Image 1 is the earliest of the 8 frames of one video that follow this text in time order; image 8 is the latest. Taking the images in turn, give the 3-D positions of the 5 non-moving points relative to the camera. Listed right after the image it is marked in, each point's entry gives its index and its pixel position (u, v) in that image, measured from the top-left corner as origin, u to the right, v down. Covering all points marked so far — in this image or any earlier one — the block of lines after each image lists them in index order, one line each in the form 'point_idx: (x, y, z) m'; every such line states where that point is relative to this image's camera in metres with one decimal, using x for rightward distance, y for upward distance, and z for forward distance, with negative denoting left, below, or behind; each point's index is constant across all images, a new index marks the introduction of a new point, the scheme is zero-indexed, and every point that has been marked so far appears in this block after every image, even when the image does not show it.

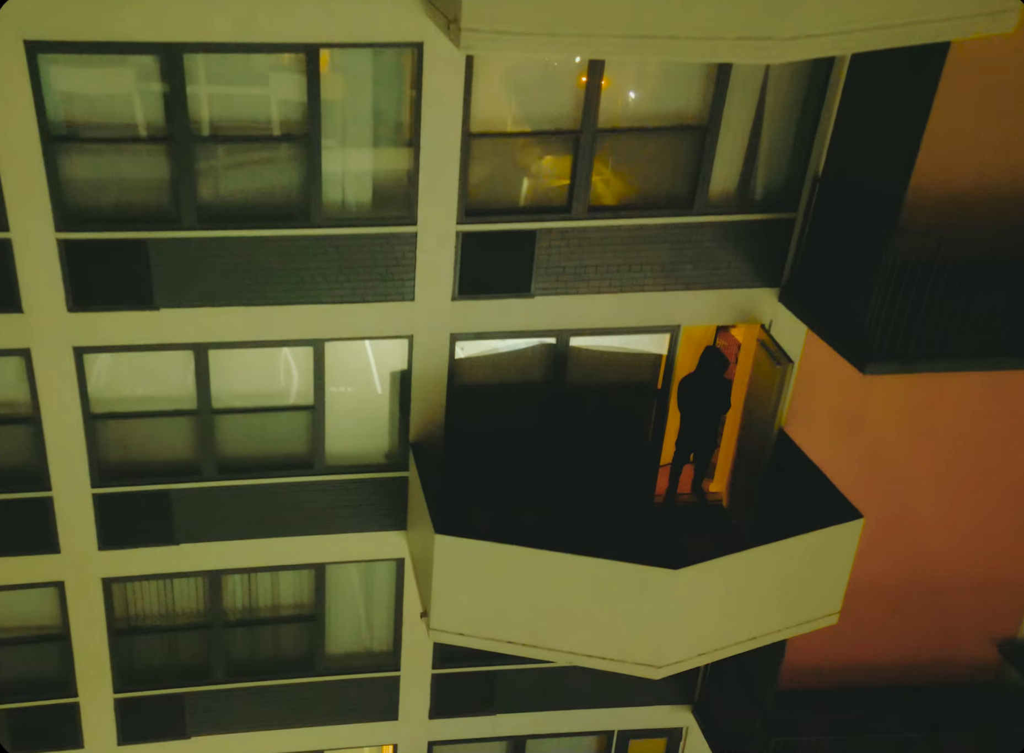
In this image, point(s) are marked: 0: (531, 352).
0: (+0.2, +0.3, +11.0) m
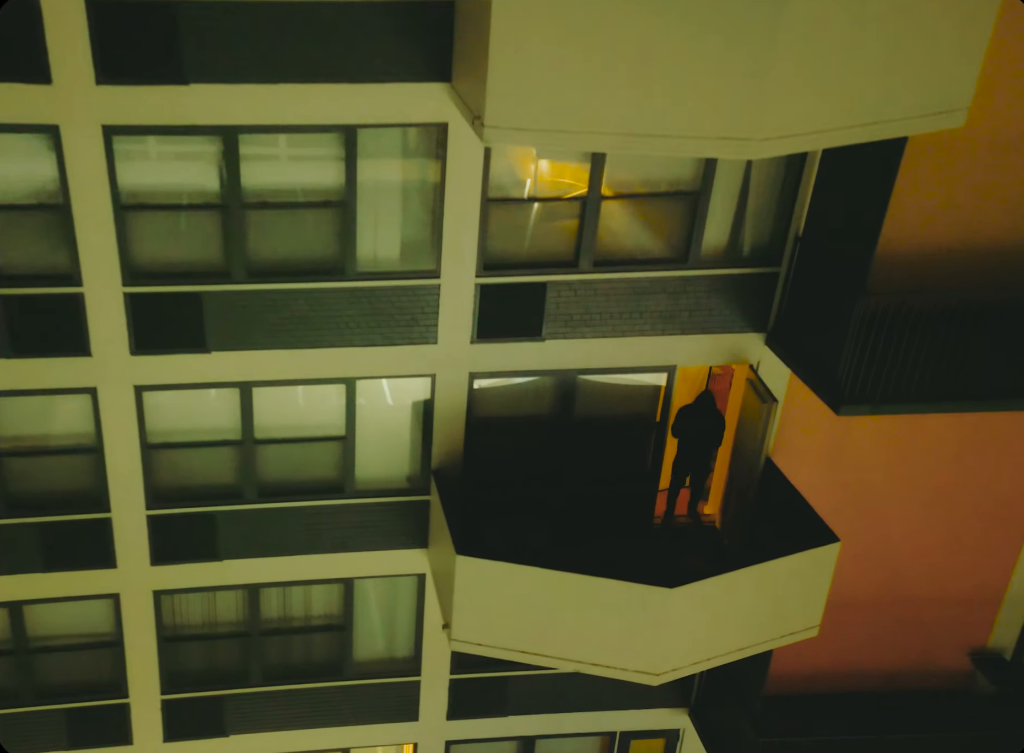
0: (+0.3, -0.1, +12.2) m
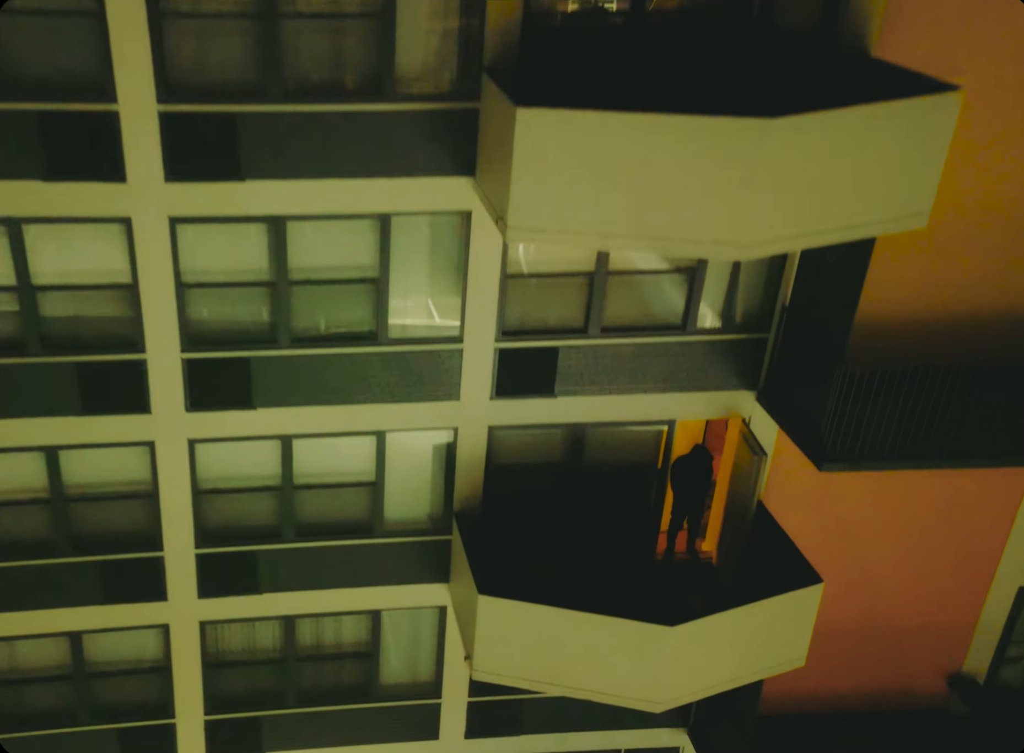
0: (+0.5, -0.7, +13.4) m
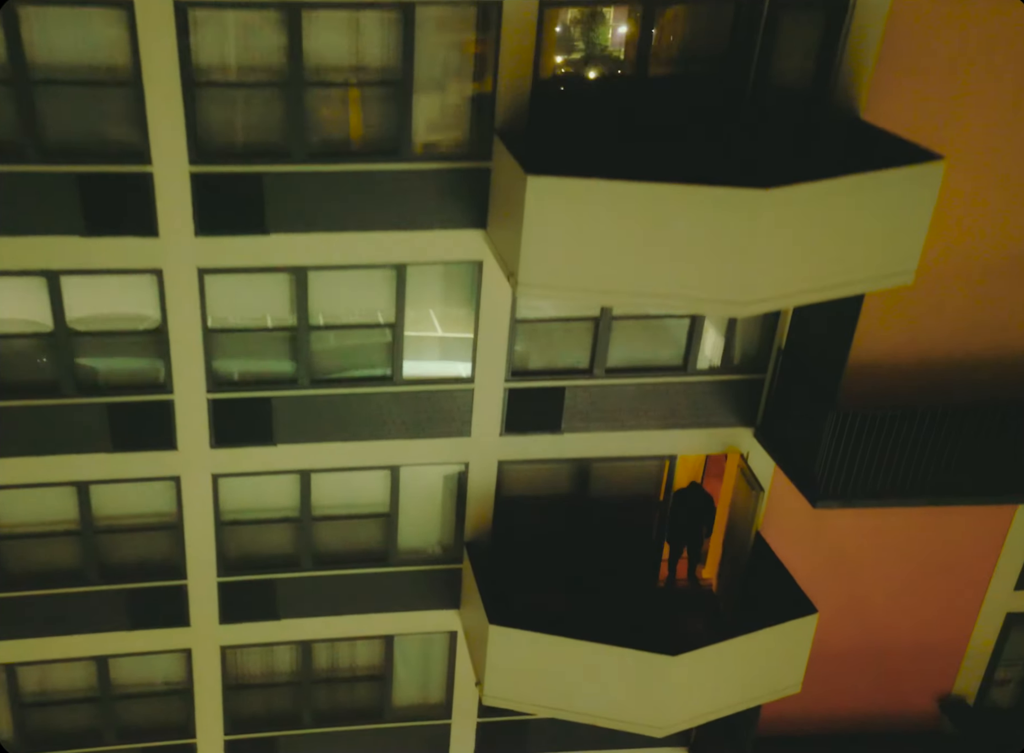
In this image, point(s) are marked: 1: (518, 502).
0: (+0.6, -1.1, +14.0) m
1: (+0.1, -1.4, +14.2) m
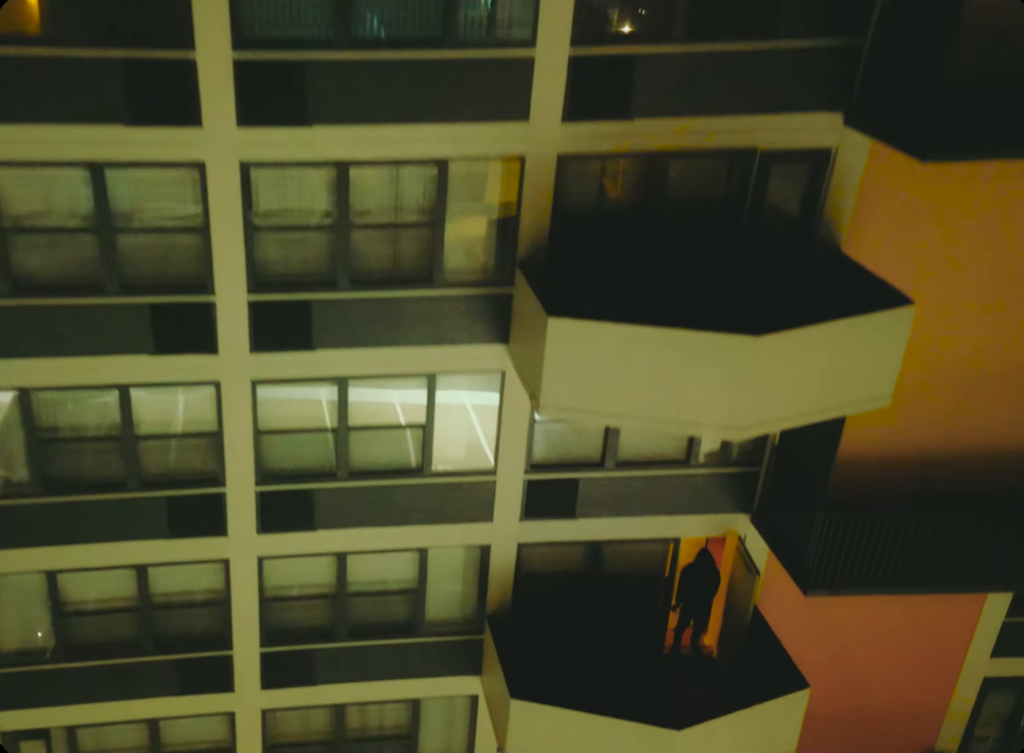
0: (+0.8, -2.2, +15.4) m
1: (+0.3, -2.5, +15.5) m
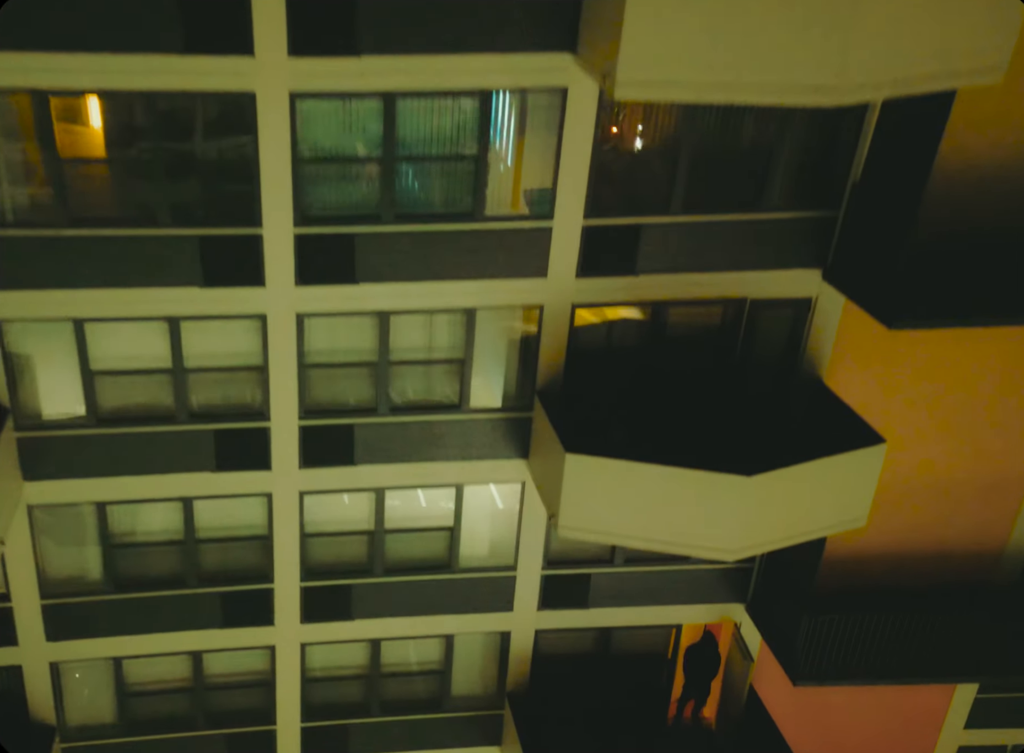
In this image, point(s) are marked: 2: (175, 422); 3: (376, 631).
0: (+1.0, -3.6, +16.9) m
1: (+0.5, -3.9, +17.1) m
2: (-3.7, -0.5, +13.5) m
3: (-1.8, -3.3, +16.2) m
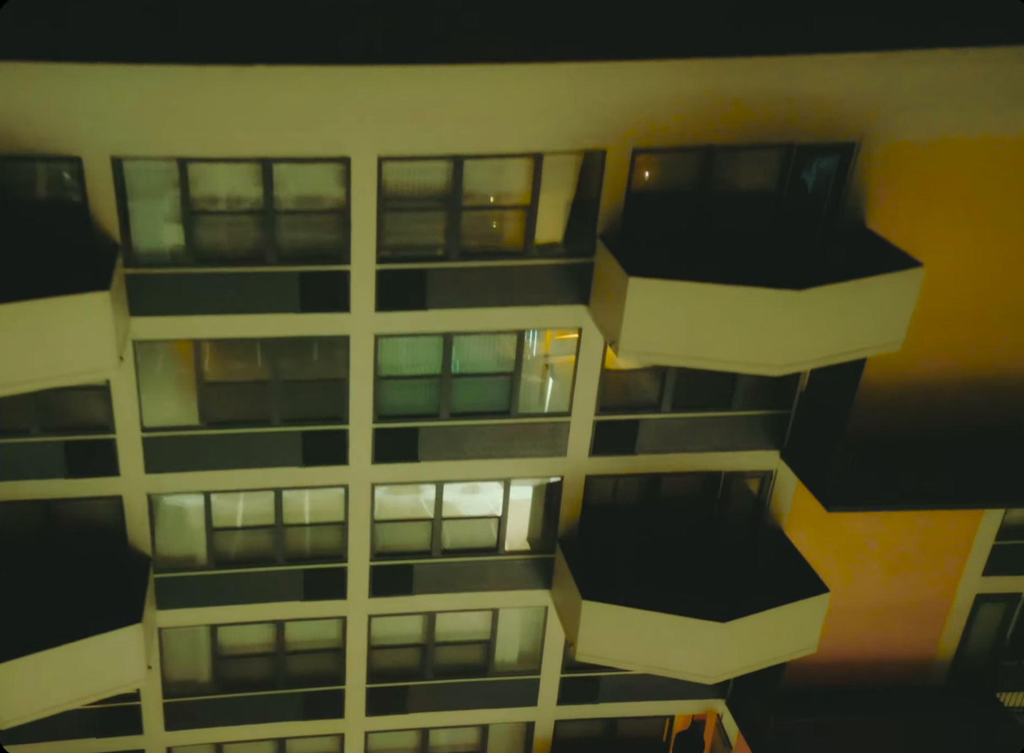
0: (+1.4, -5.8, +20.6) m
1: (+0.9, -6.2, +20.7) m
2: (-3.3, -2.6, +17.3) m
3: (-1.4, -5.5, +19.9) m
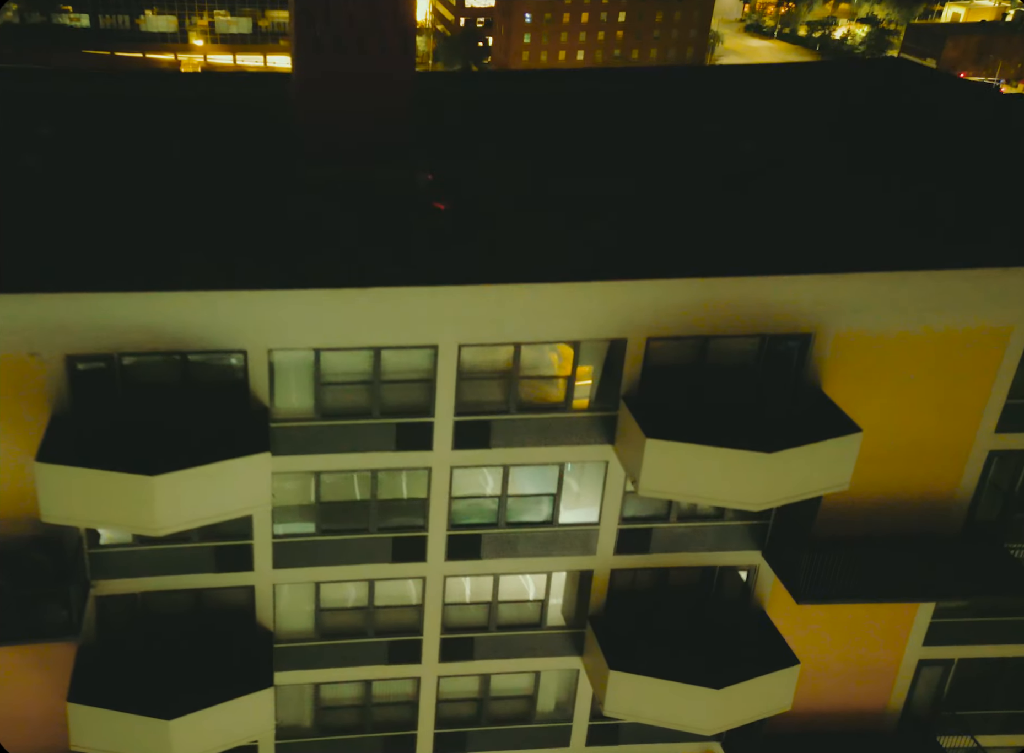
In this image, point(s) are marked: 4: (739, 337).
0: (+2.1, -7.9, +25.2) m
1: (+1.7, -8.2, +25.4) m
2: (-2.6, -4.6, +22.1) m
3: (-0.7, -7.6, +24.6) m
4: (+3.5, +0.6, +19.1) m
